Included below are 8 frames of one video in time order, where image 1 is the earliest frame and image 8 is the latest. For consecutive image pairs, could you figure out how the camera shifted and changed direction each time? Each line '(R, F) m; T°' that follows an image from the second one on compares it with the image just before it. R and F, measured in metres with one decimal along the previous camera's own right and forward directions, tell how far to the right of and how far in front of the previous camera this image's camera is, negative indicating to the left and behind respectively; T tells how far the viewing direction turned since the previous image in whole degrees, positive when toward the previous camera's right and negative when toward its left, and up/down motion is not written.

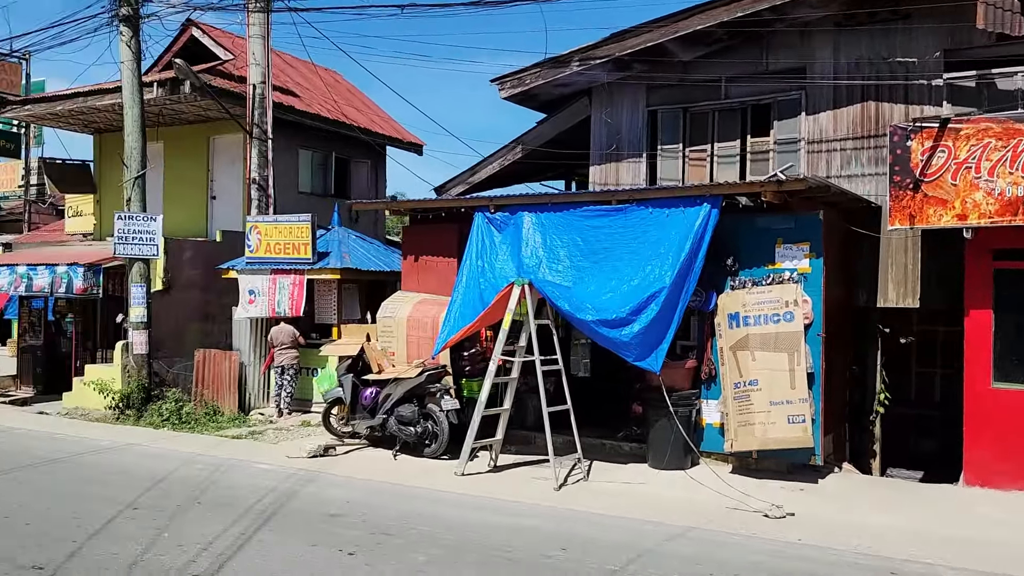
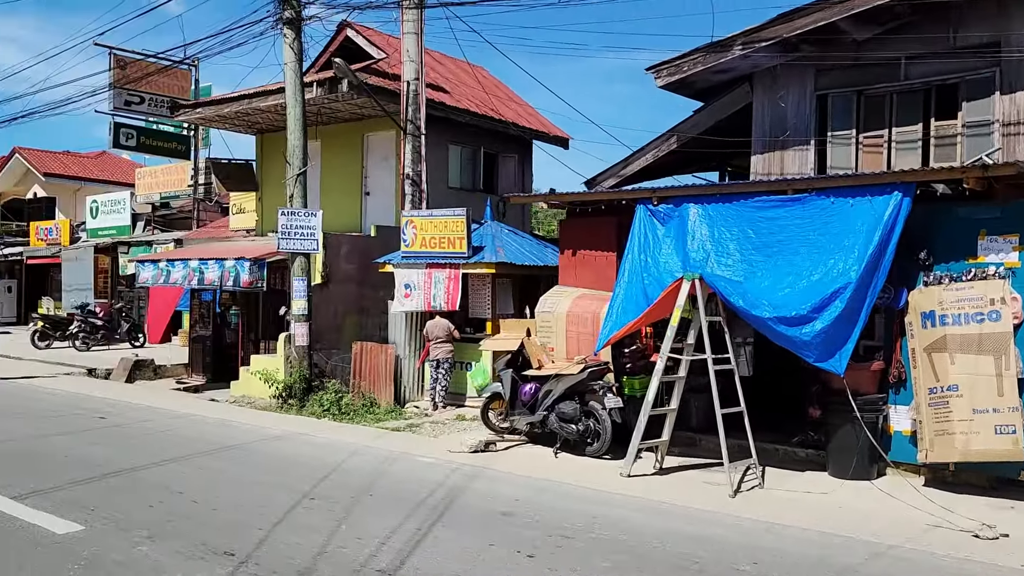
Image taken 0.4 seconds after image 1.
(-0.3, +0.2) m; -9°
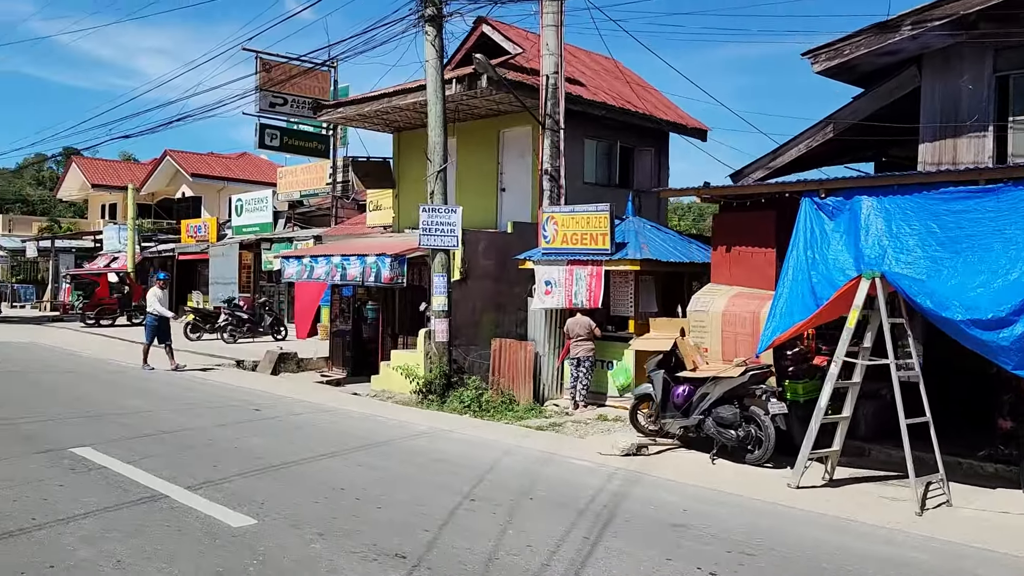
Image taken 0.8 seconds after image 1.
(-0.3, +0.2) m; -8°
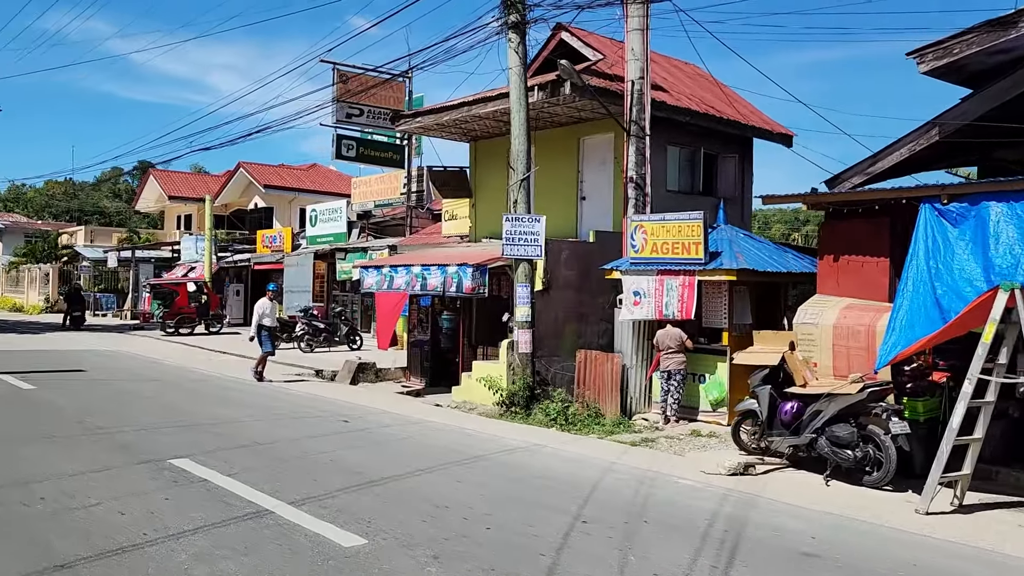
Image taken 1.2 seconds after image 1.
(-0.3, +0.2) m; -4°
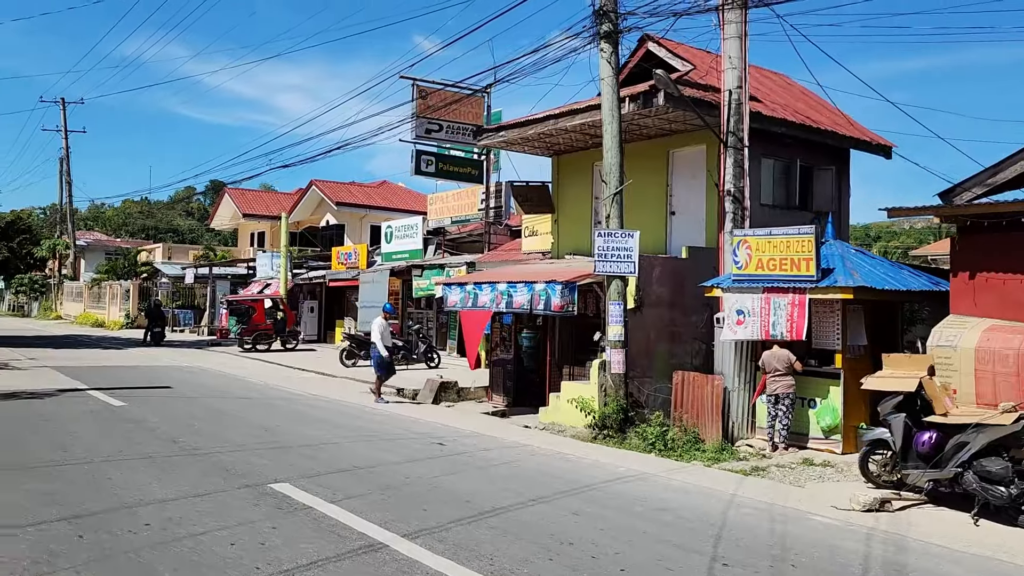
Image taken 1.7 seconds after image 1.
(-0.4, +0.4) m; -4°
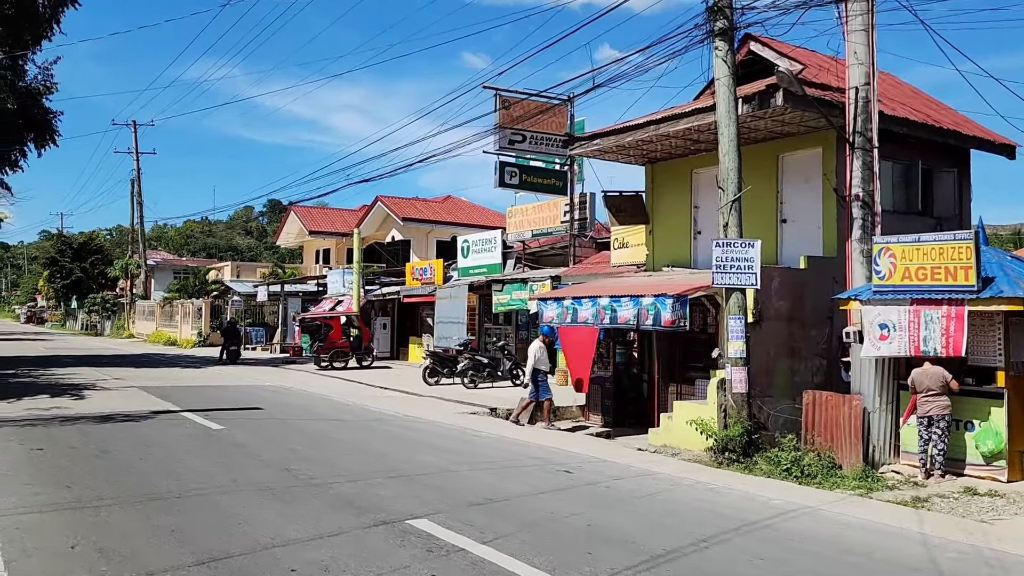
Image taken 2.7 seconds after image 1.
(-0.8, +0.6) m; -4°
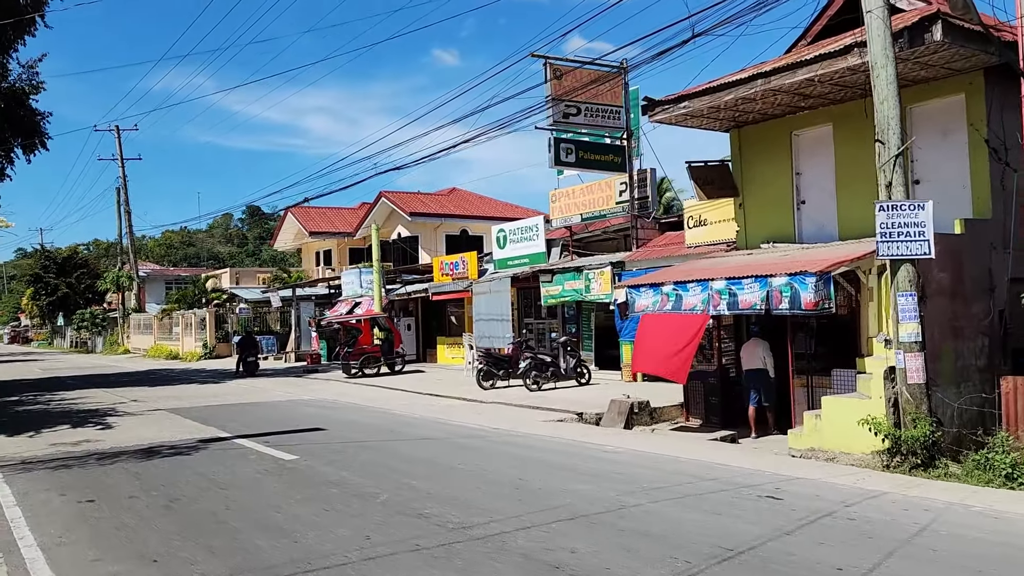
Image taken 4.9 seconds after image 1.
(-1.5, +1.8) m; +1°
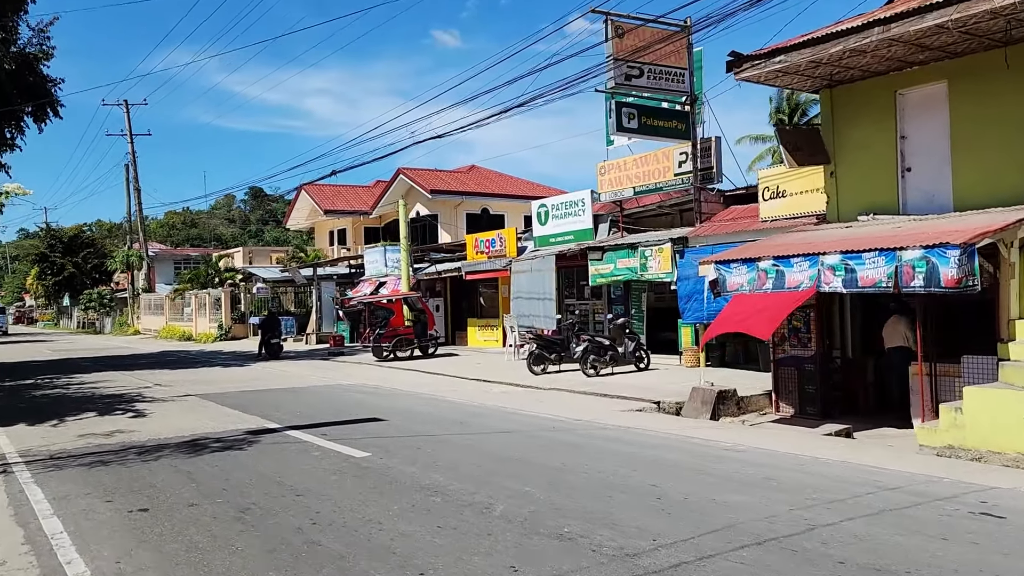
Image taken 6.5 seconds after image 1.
(-1.0, +1.3) m; 0°
